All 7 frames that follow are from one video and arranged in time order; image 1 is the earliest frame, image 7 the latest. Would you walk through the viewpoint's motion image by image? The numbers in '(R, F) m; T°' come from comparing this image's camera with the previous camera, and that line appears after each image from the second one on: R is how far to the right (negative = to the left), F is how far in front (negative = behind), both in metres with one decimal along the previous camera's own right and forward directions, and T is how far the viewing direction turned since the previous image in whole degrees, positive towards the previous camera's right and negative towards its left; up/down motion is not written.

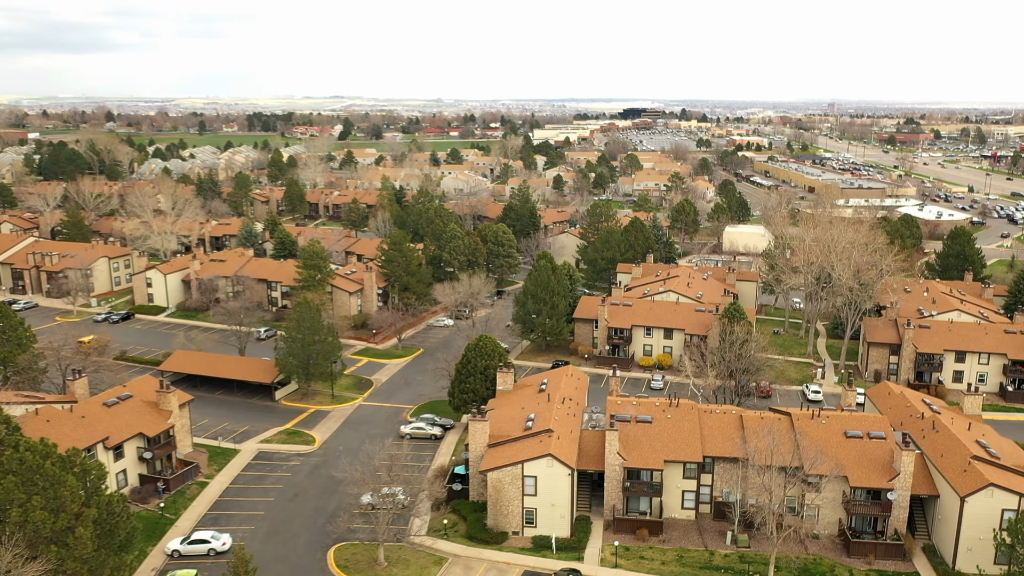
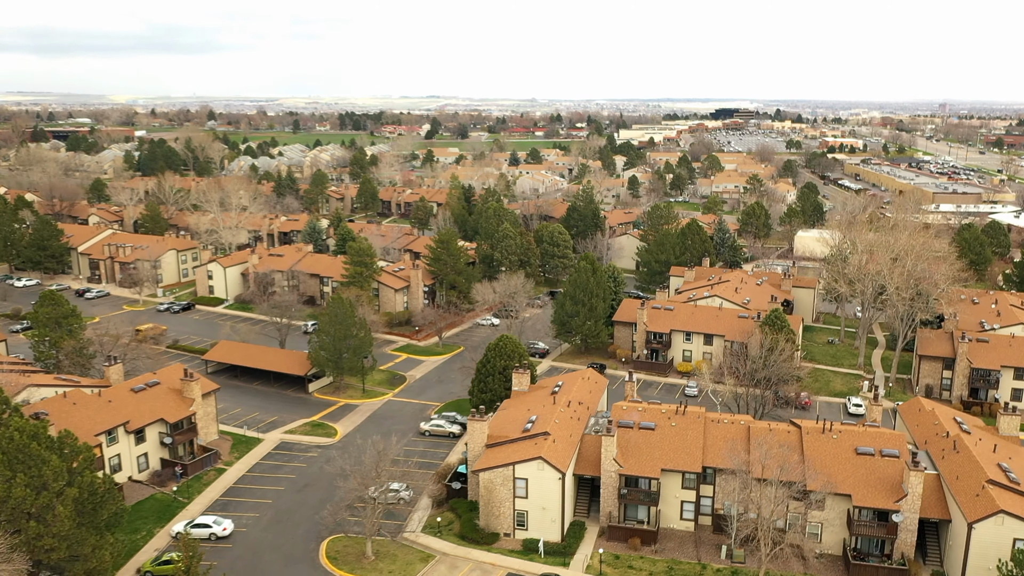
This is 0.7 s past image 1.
(+4.0, +0.4) m; -6°
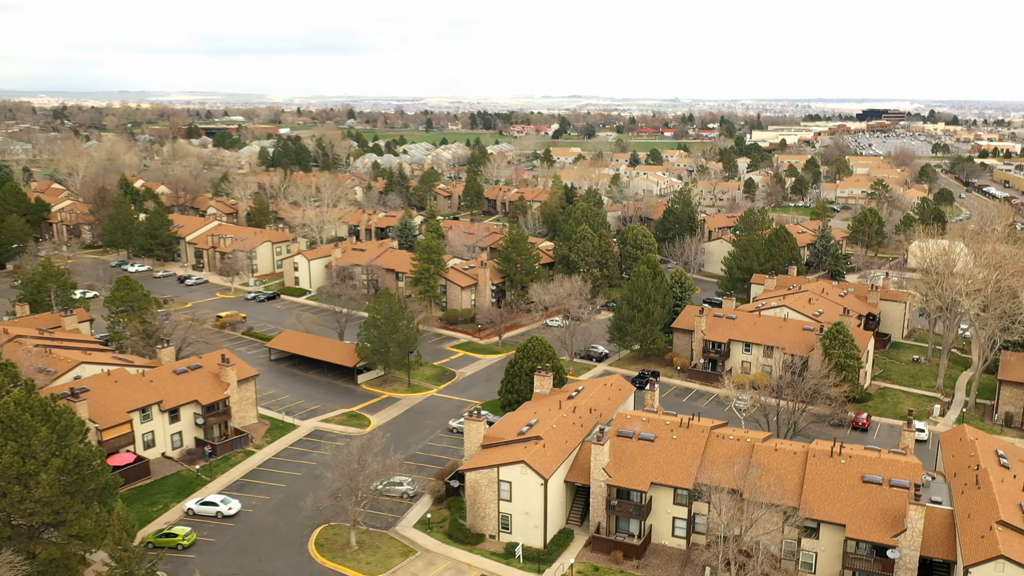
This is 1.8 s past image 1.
(+6.0, +0.7) m; -9°
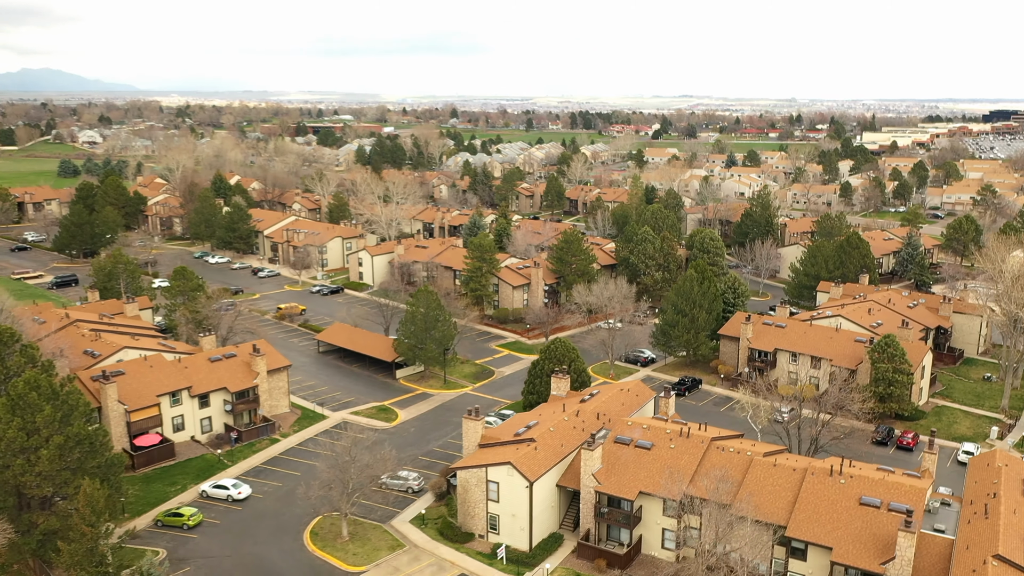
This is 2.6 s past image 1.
(+4.6, +0.4) m; -7°
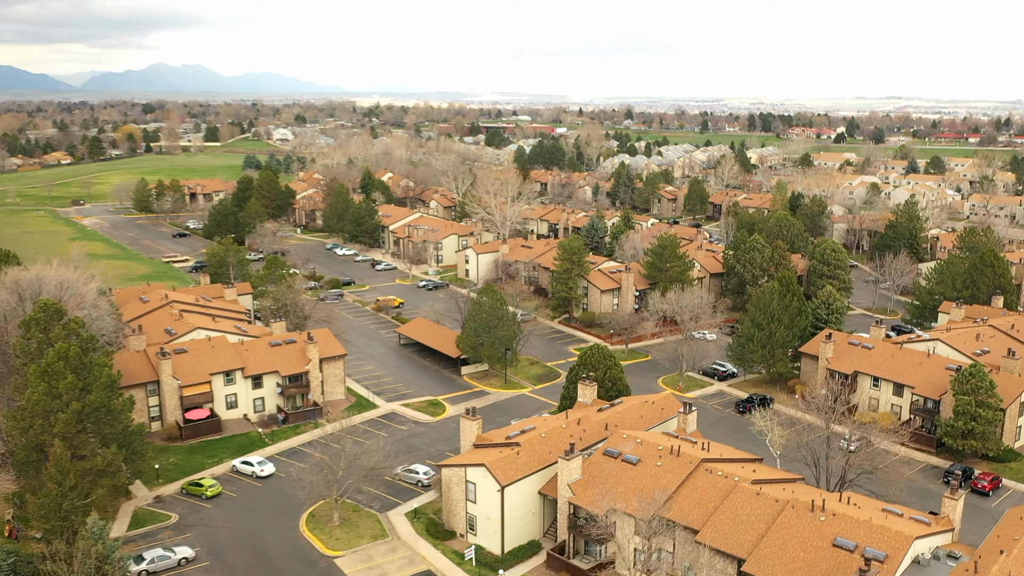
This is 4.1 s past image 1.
(+8.0, +1.1) m; -12°
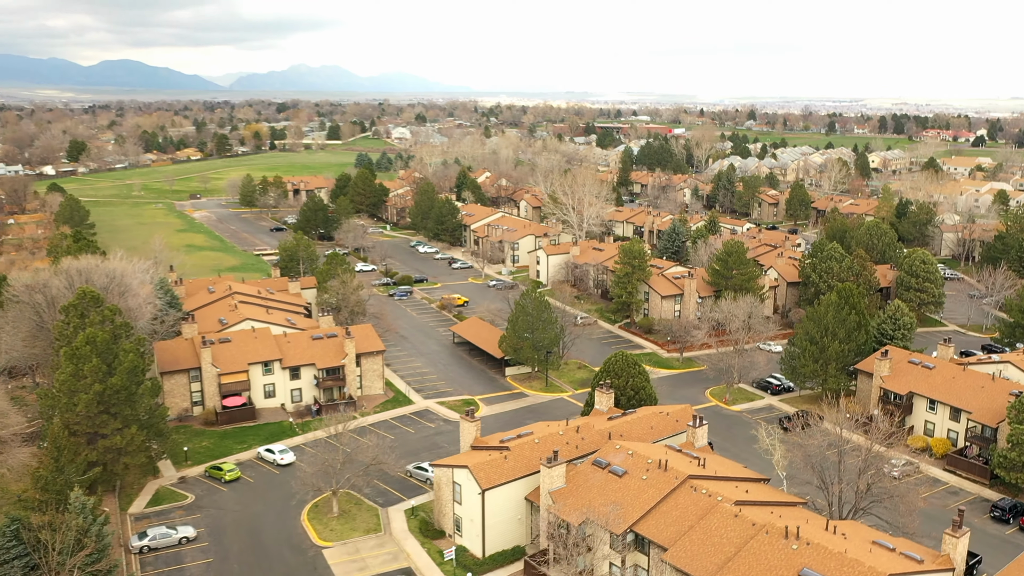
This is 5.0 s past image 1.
(+5.4, +0.5) m; -8°
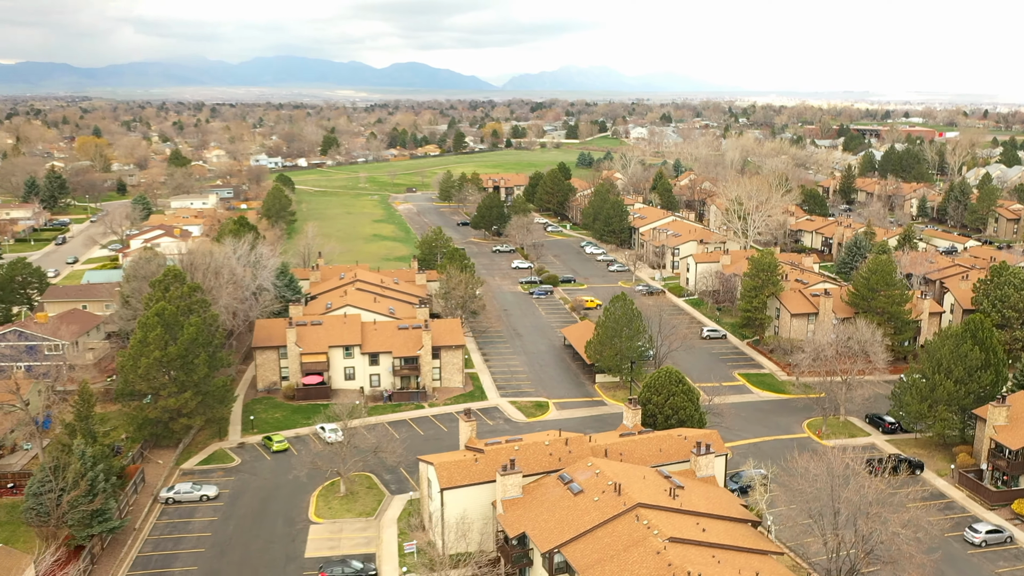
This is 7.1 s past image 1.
(+11.1, +2.0) m; -17°
